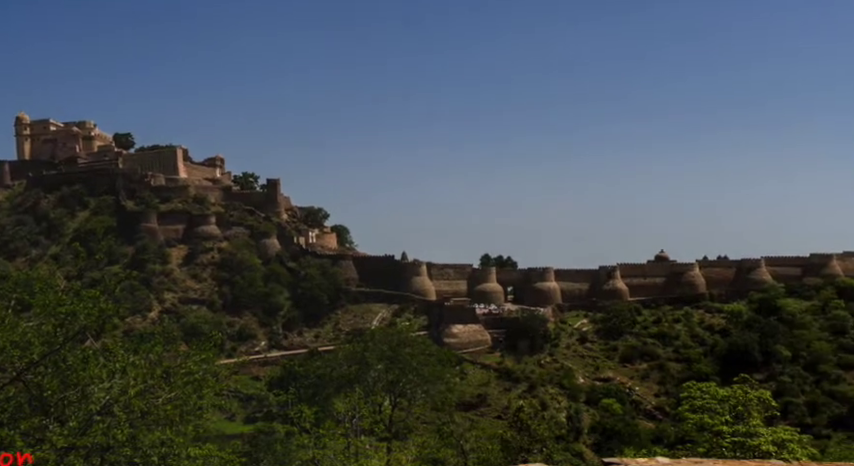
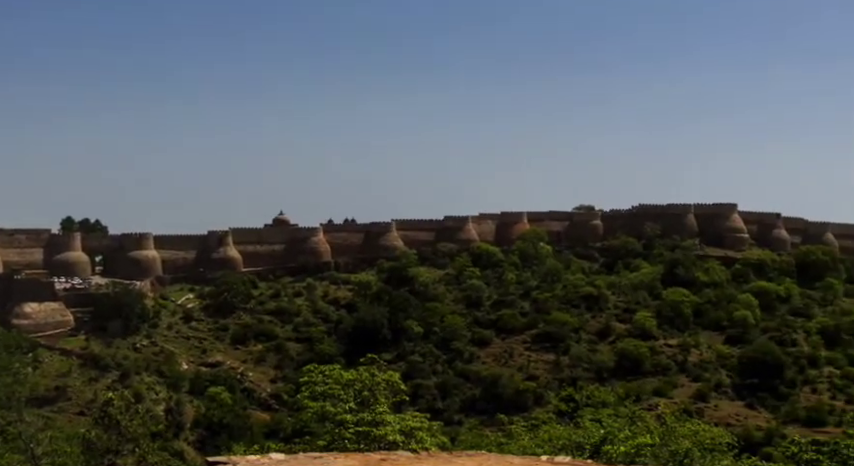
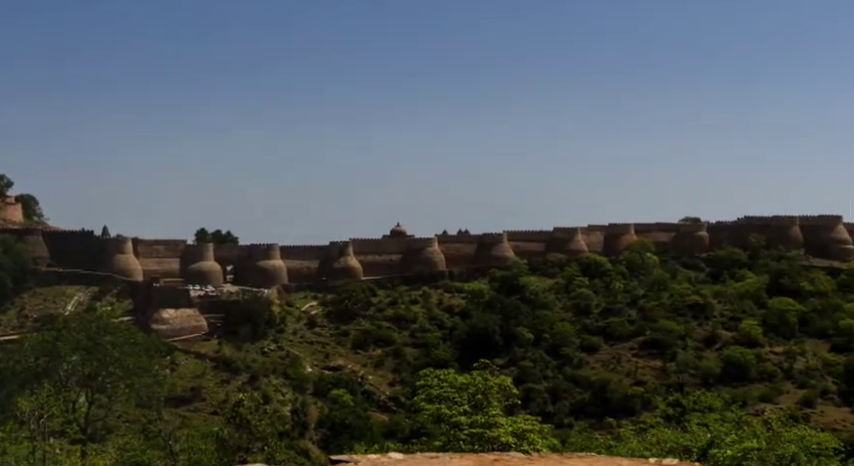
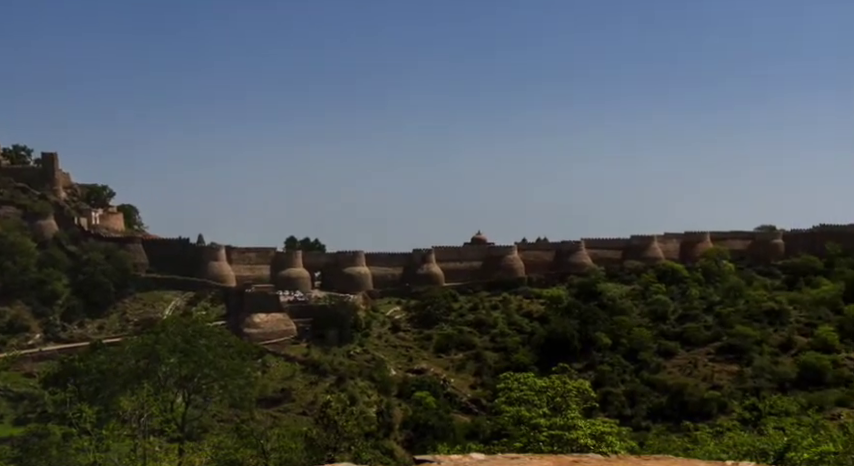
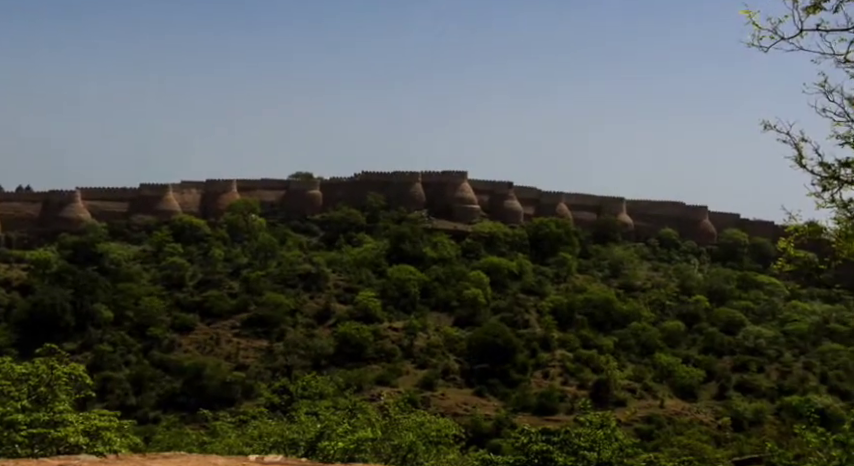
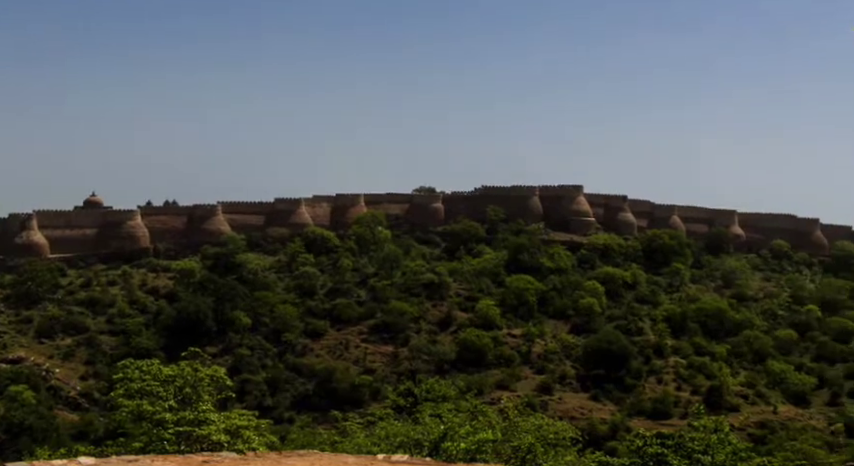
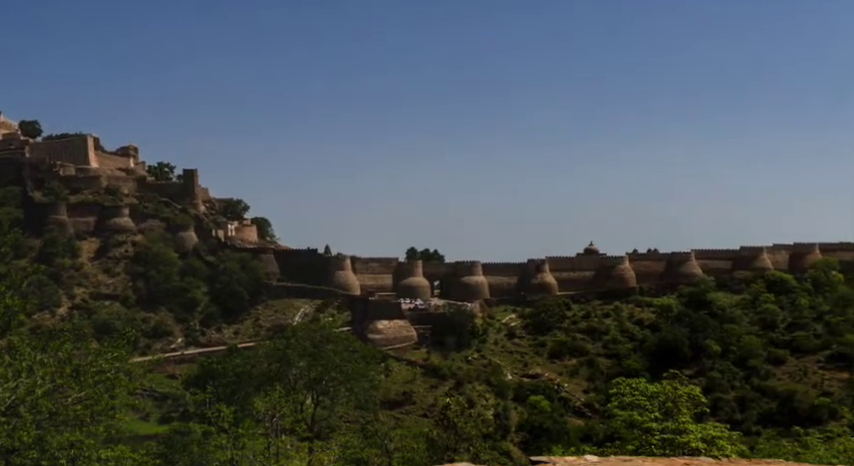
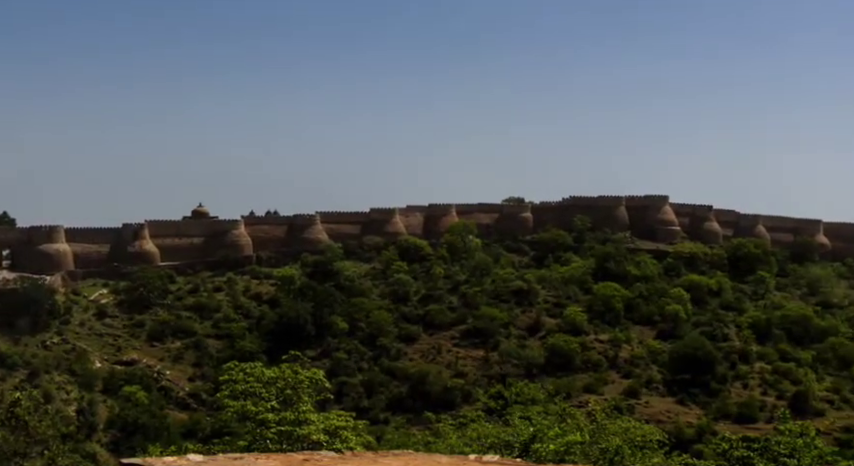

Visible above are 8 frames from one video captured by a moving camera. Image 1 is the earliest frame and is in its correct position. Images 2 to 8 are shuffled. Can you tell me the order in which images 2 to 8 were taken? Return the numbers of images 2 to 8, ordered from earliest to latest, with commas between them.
7, 4, 3, 2, 8, 6, 5
